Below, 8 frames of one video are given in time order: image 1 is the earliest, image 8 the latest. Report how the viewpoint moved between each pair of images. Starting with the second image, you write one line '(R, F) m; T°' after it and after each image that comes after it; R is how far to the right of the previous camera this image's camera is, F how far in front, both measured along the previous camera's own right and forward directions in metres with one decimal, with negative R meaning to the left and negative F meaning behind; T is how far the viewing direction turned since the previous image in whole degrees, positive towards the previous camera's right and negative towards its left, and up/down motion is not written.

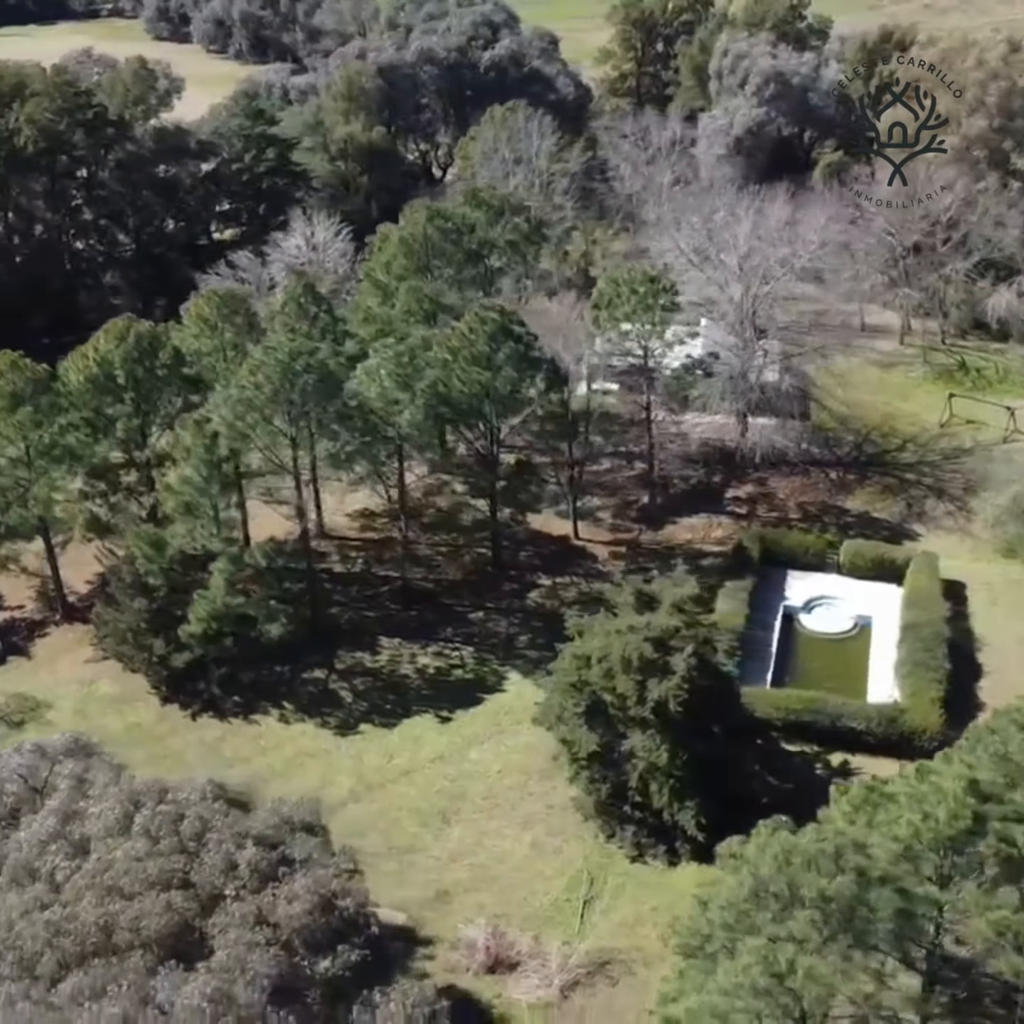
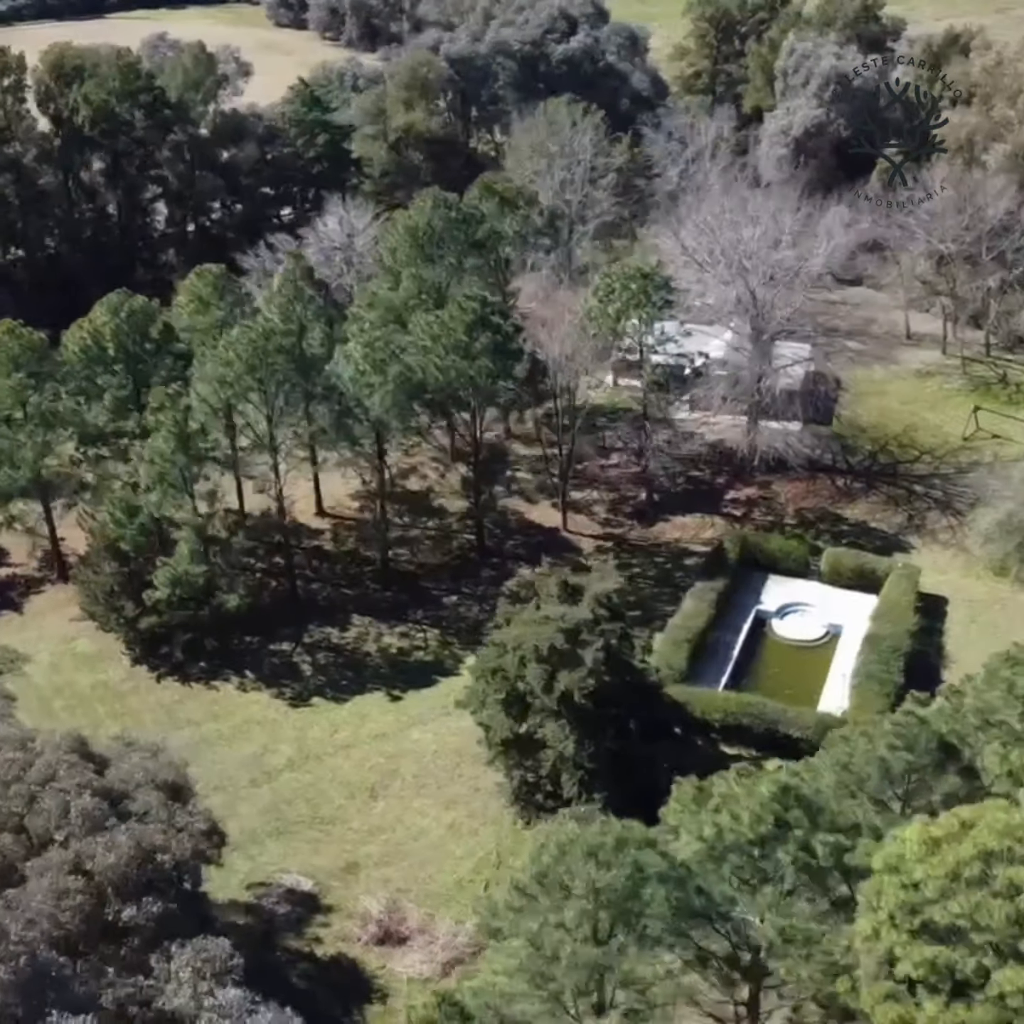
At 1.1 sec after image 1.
(+4.3, -0.2) m; -6°
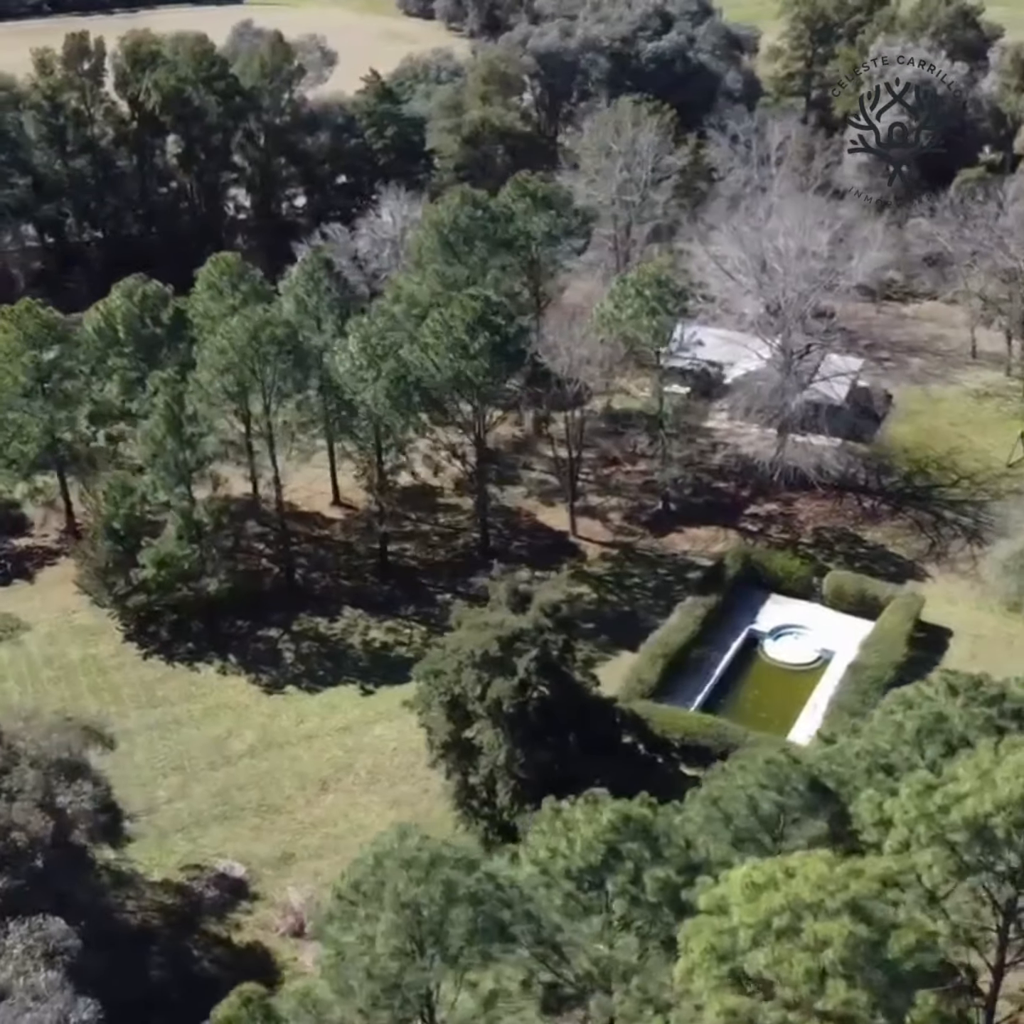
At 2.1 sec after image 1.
(+4.0, +0.4) m; -6°
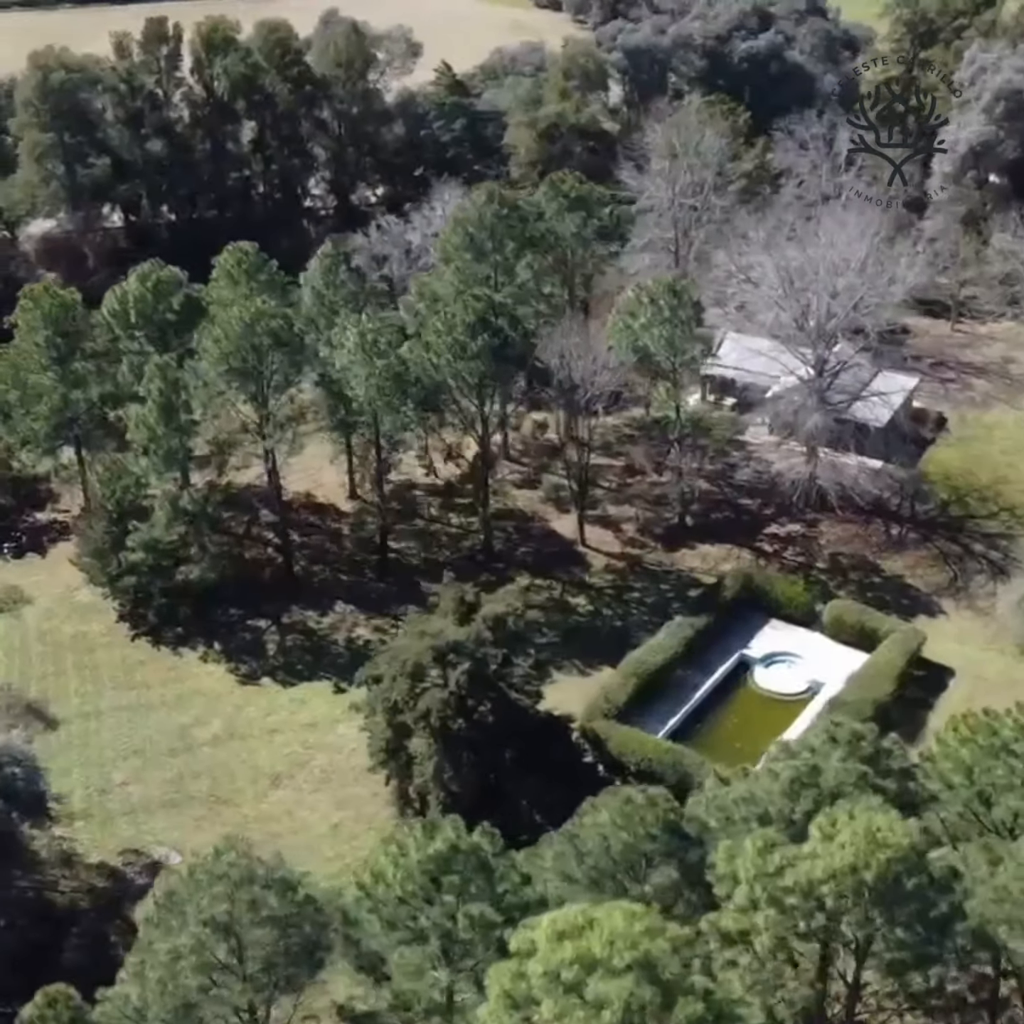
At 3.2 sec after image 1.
(+3.9, +0.8) m; -6°
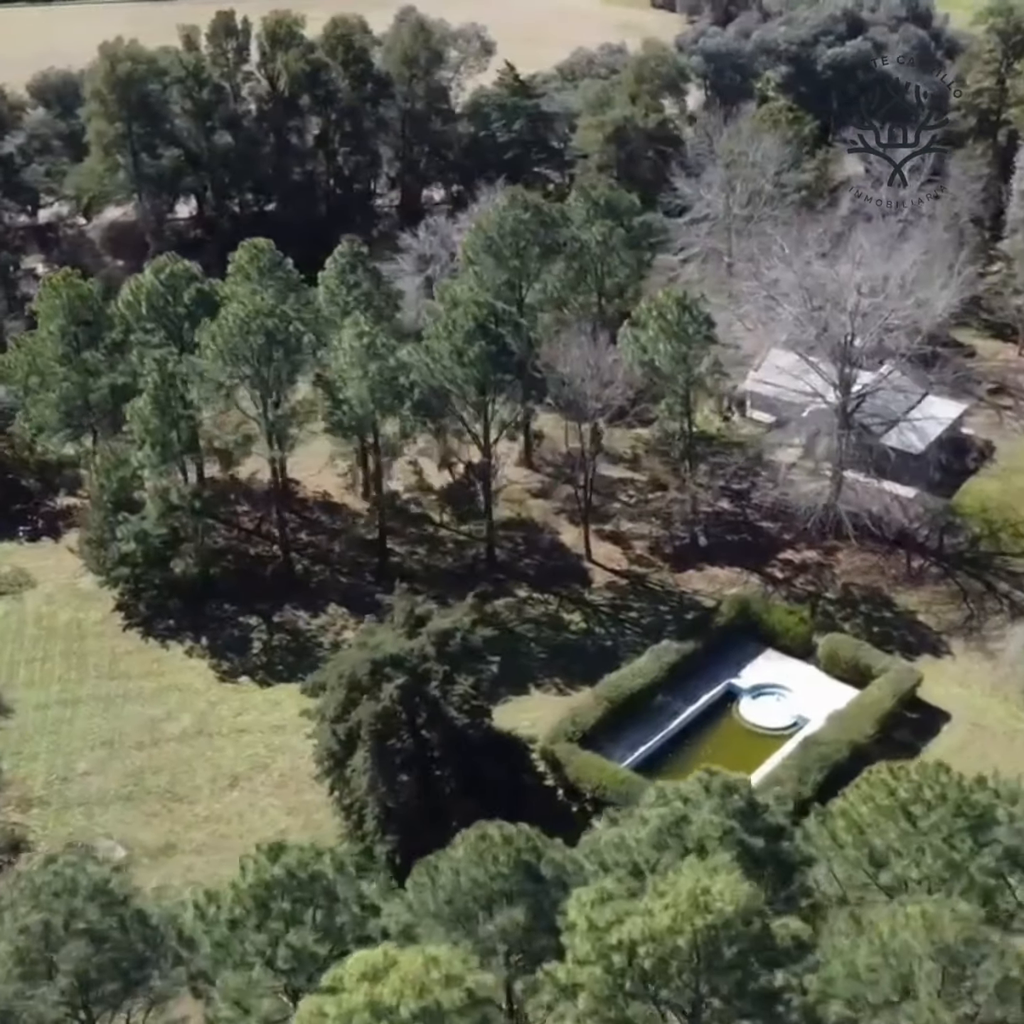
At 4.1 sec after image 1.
(+3.5, +0.8) m; -5°
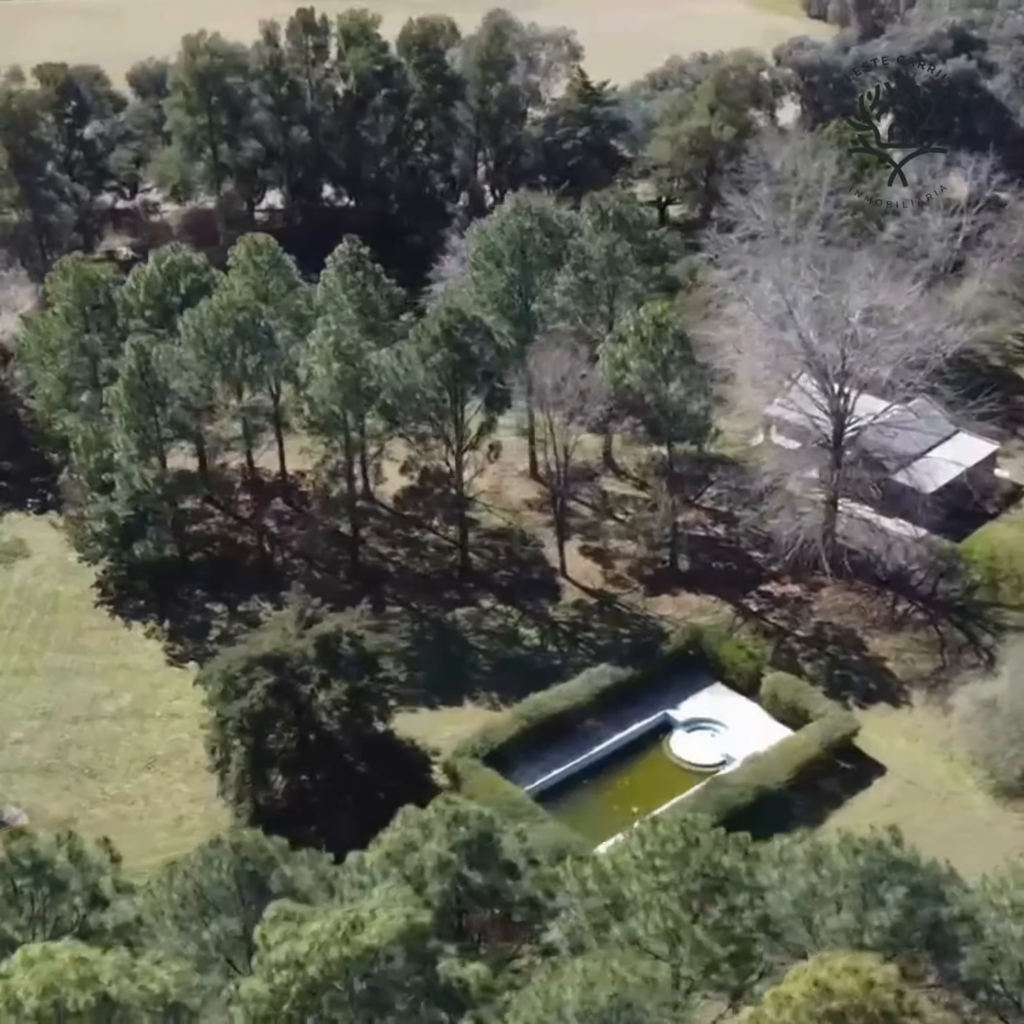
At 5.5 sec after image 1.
(+5.5, +0.7) m; -8°
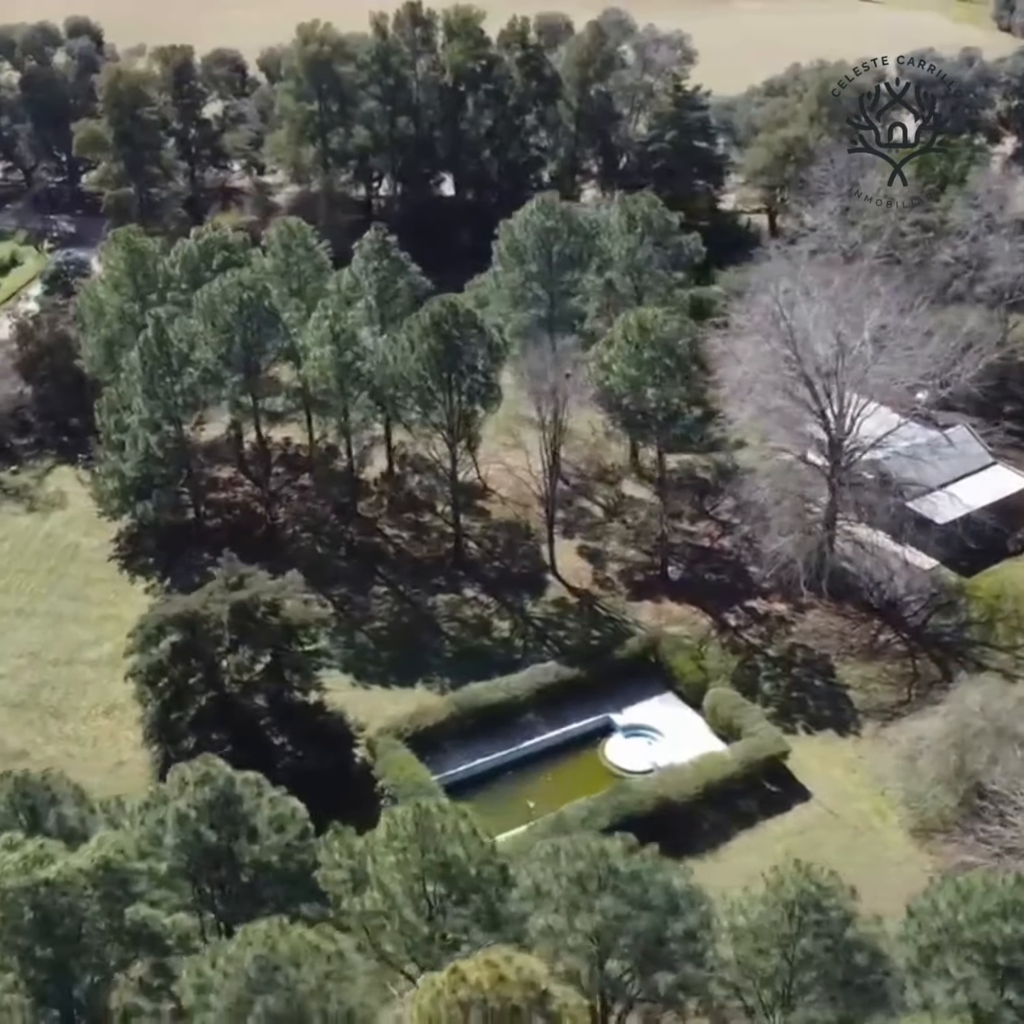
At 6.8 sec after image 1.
(+5.7, -0.1) m; -9°
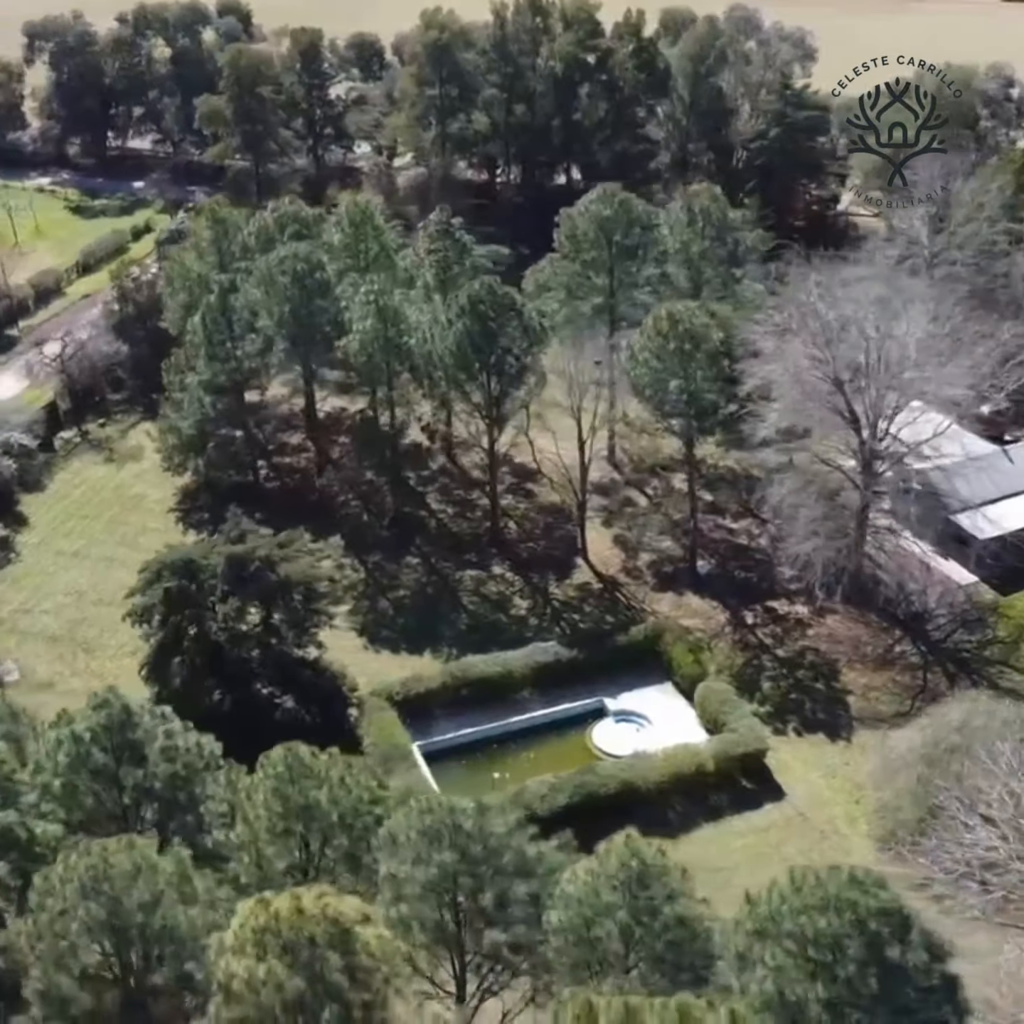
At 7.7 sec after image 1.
(+4.0, -0.4) m; -7°
